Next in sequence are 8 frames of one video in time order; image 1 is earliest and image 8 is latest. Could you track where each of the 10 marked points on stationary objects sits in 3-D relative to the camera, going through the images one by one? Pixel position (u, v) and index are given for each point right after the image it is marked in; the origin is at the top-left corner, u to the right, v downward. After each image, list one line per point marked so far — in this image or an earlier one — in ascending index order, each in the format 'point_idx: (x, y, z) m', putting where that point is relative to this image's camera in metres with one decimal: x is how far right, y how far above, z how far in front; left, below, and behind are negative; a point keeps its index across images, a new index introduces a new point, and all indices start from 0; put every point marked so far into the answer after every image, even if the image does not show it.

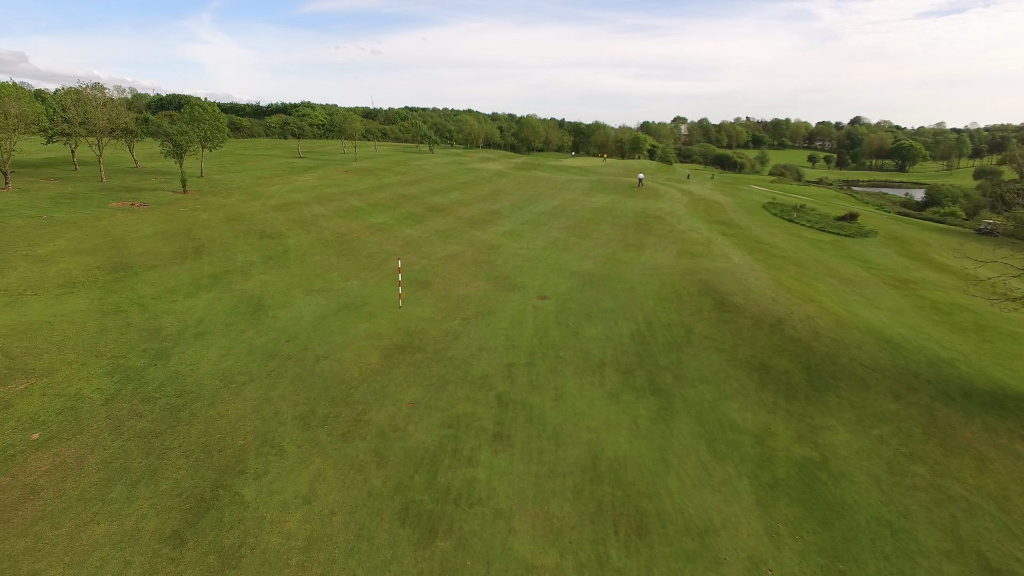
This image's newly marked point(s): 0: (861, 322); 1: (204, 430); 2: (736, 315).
0: (+10.3, -1.0, +19.9) m
1: (-5.8, -2.6, +12.6) m
2: (+6.4, -0.8, +19.2) m
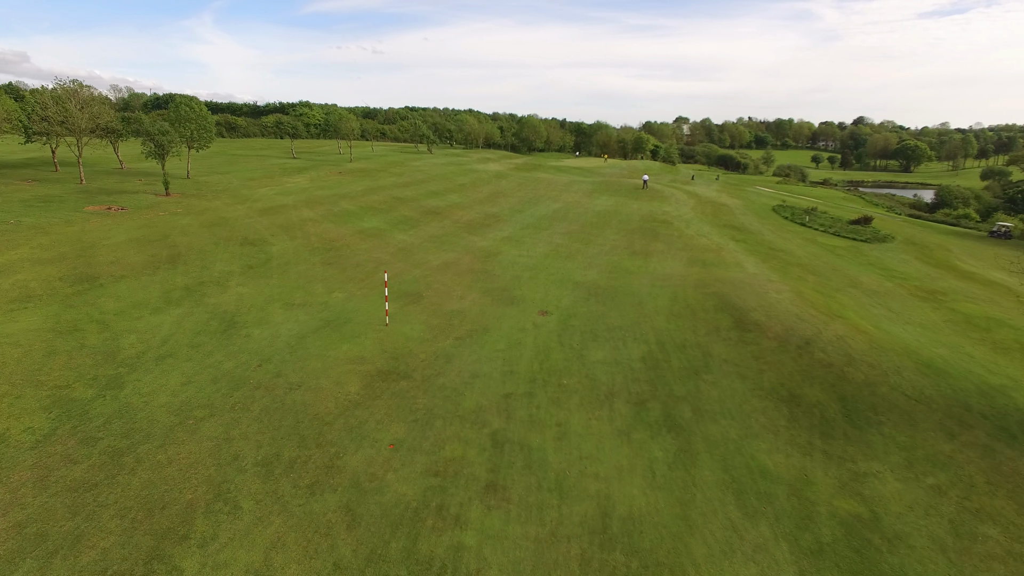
0: (+10.2, -1.4, +18.0) m
1: (-5.8, -3.1, +10.8) m
2: (+6.3, -1.2, +17.4) m
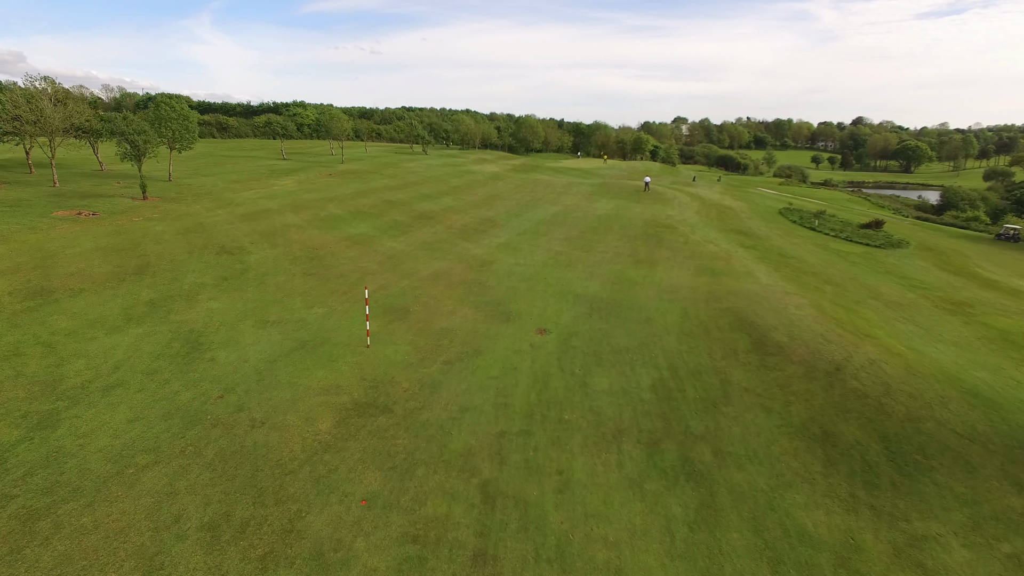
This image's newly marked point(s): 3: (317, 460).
0: (+10.1, -1.8, +16.2) m
1: (-5.9, -3.5, +8.9) m
2: (+6.2, -1.6, +15.5) m
3: (-3.4, -2.9, +11.6) m
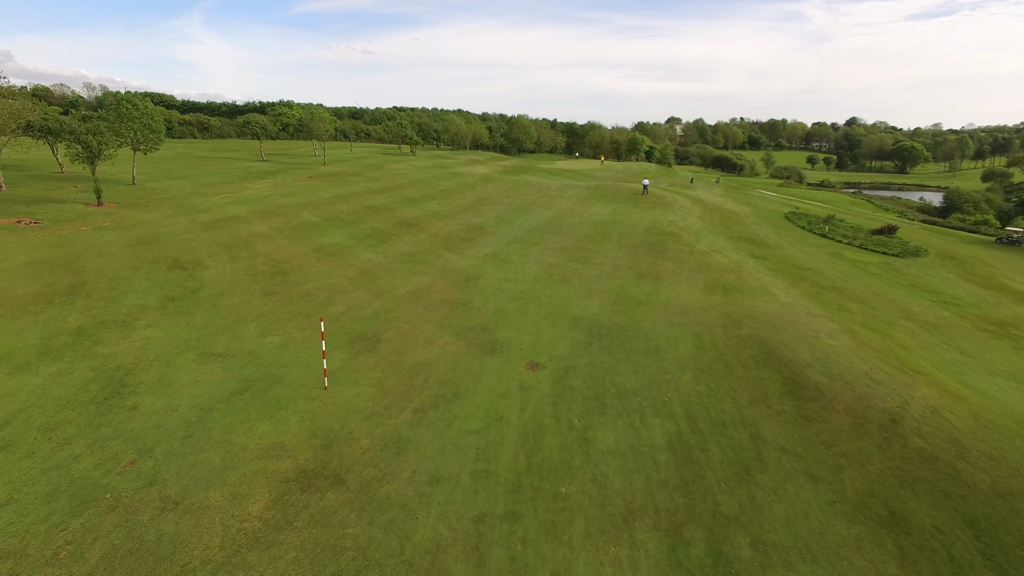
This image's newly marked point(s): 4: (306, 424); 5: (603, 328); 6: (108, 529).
0: (+9.8, -2.4, +13.6) m
1: (-6.2, -4.1, +6.1) m
2: (+5.9, -2.3, +12.9) m
3: (-3.6, -3.6, +8.9) m
4: (-3.9, -2.5, +12.8) m
5: (+2.5, -1.1, +18.7) m
6: (-5.6, -3.3, +9.4) m
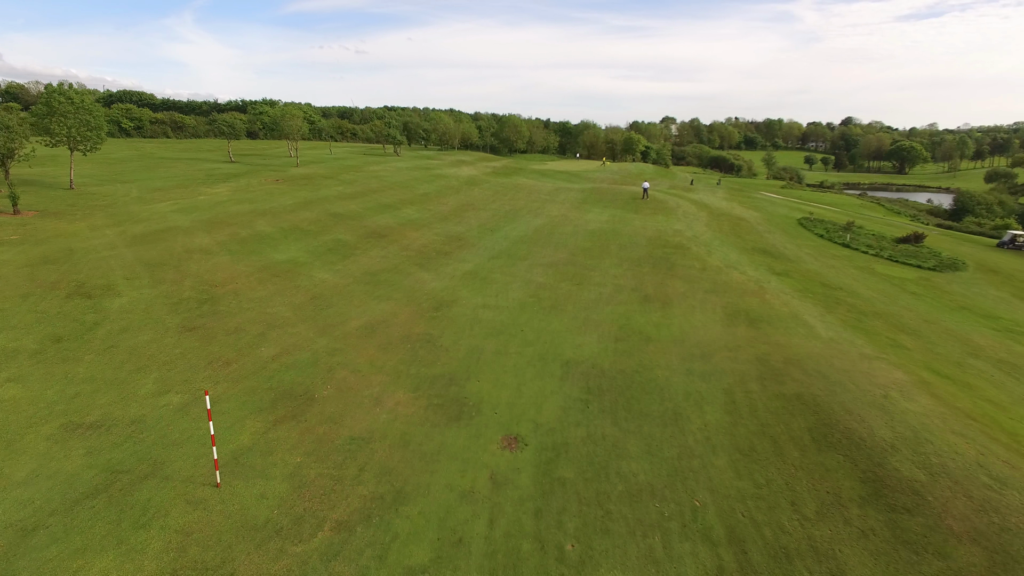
0: (+9.3, -3.3, +9.5) m
1: (-6.6, -5.0, +1.9) m
2: (+5.4, -3.1, +8.8) m
3: (-4.1, -4.4, +4.7) m
4: (-4.4, -3.4, +8.6) m
5: (+2.0, -1.9, +14.5) m
6: (-6.0, -4.2, +5.2) m
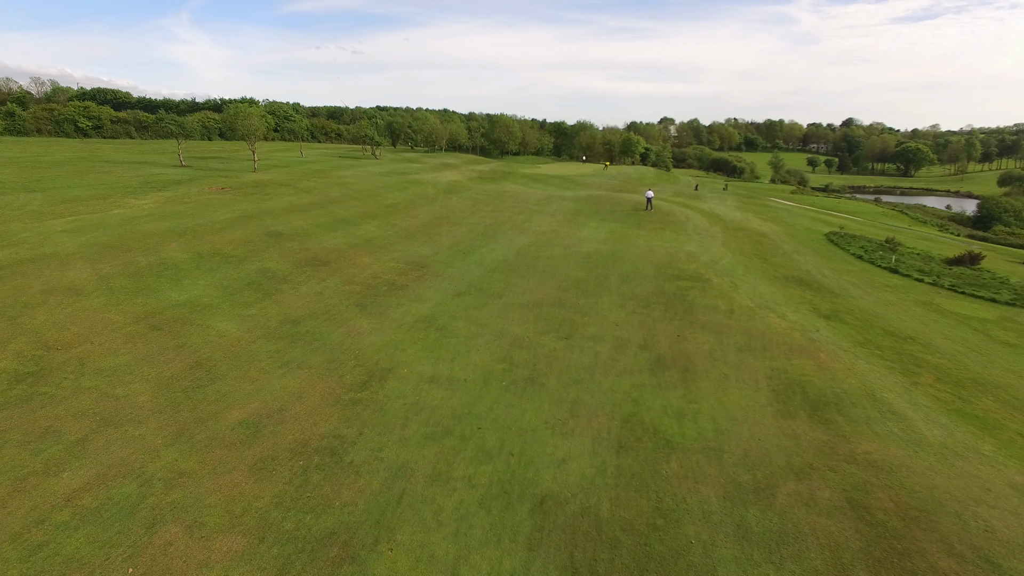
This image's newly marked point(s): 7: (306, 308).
0: (+8.5, -4.6, +3.7) m
1: (-7.4, -6.4, -4.0) m
2: (+4.6, -4.5, +2.9) m
3: (-4.9, -5.8, -1.2) m
4: (-5.2, -4.8, +2.7) m
5: (+1.1, -3.3, +8.7) m
6: (-6.8, -5.6, -0.7) m
7: (-5.8, -0.4, +19.3) m
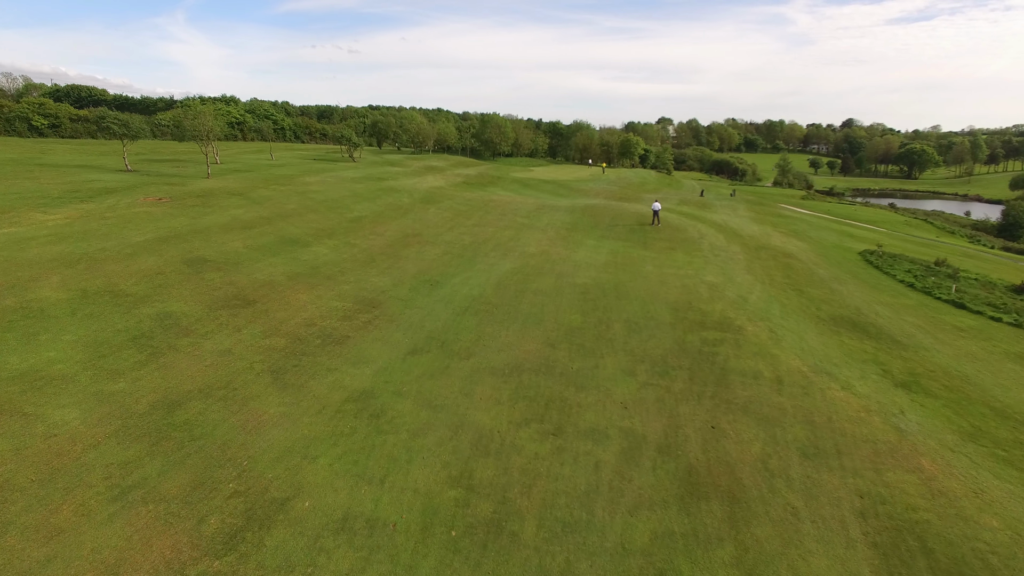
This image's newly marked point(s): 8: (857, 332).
0: (+7.9, -5.9, -1.5) m
1: (-7.9, -7.7, -9.2) m
2: (+4.0, -5.8, -2.3) m
3: (-5.4, -7.1, -6.4) m
4: (-5.7, -6.1, -2.5) m
5: (+0.5, -4.6, +3.5) m
6: (-7.4, -6.9, -6.0) m
7: (-6.5, -1.7, +14.1) m
8: (+9.6, -1.2, +18.7) m
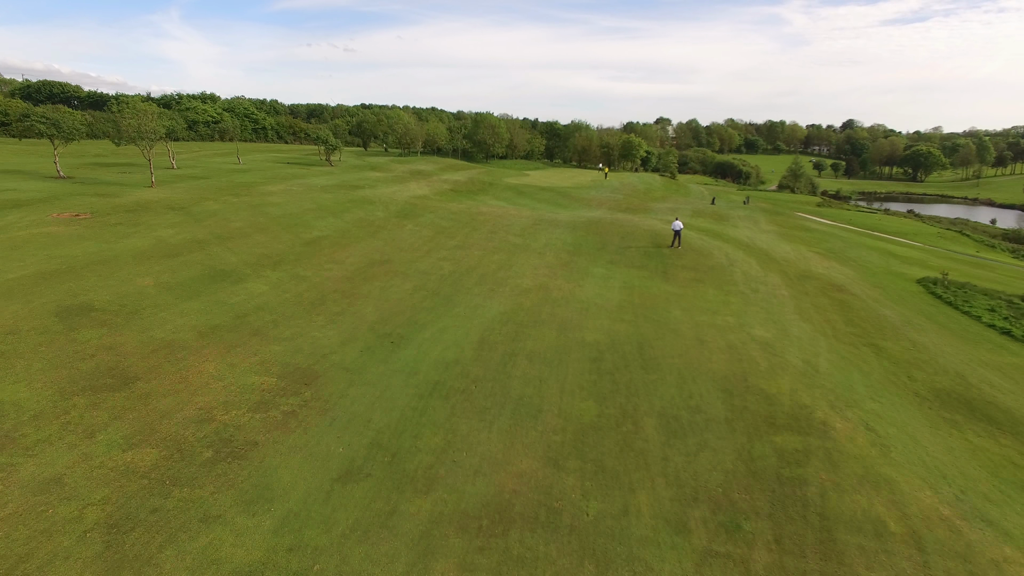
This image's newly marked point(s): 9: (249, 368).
0: (+7.8, -7.4, -6.9) m
1: (-8.0, -9.1, -14.8) m
2: (+3.9, -7.2, -7.7) m
3: (-5.5, -8.6, -11.9) m
4: (-5.9, -7.5, -8.0) m
5: (+0.4, -6.1, -2.0) m
6: (-7.5, -8.3, -11.5) m
7: (-6.7, -3.2, +8.6) m
8: (+9.4, -2.6, +13.2) m
9: (-5.7, -1.7, +14.4) m
